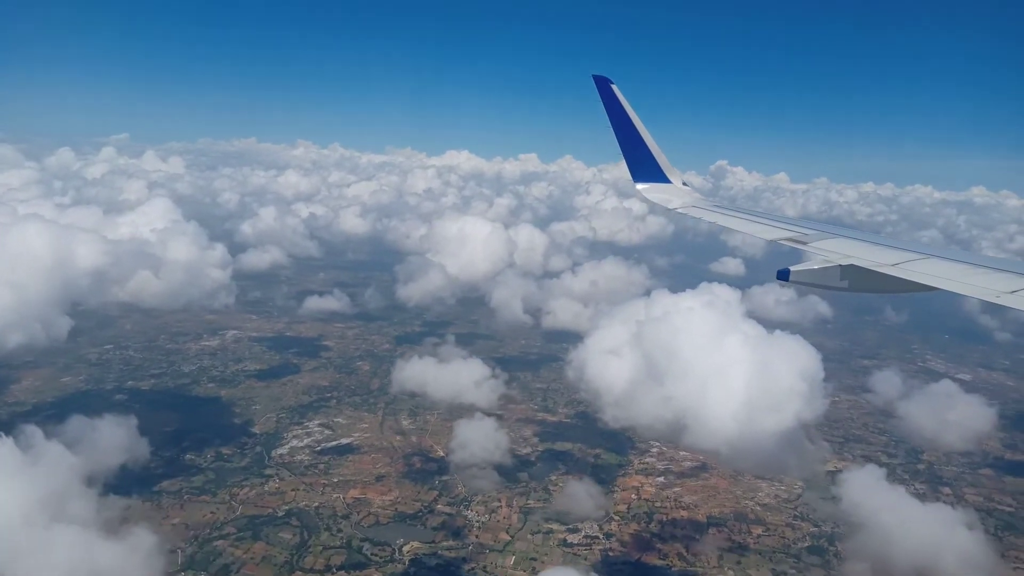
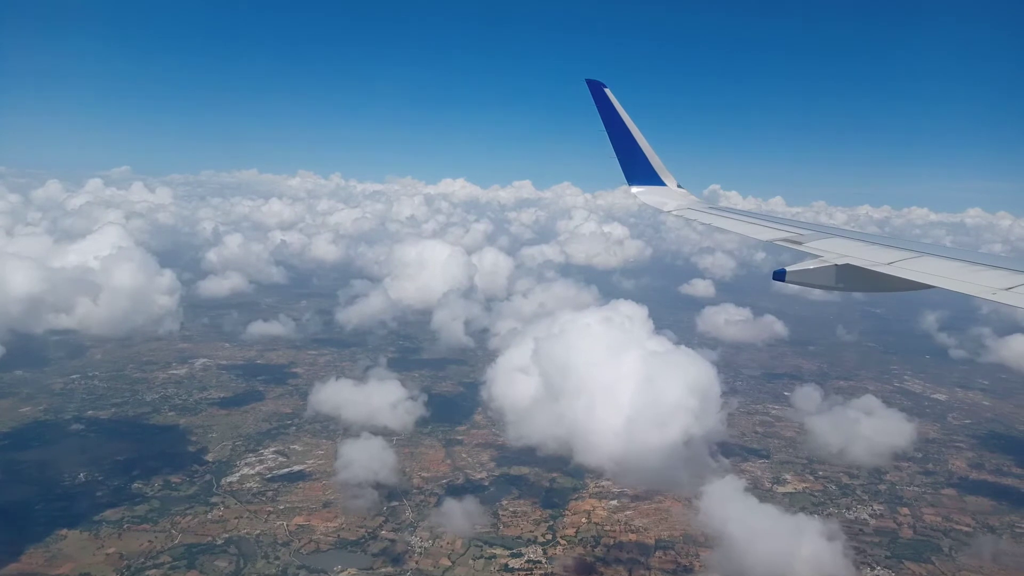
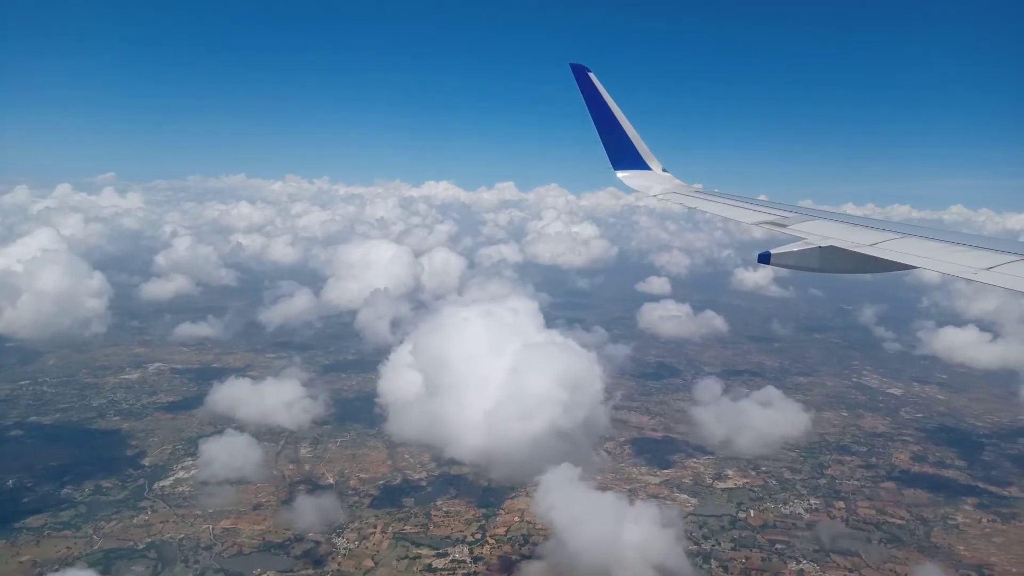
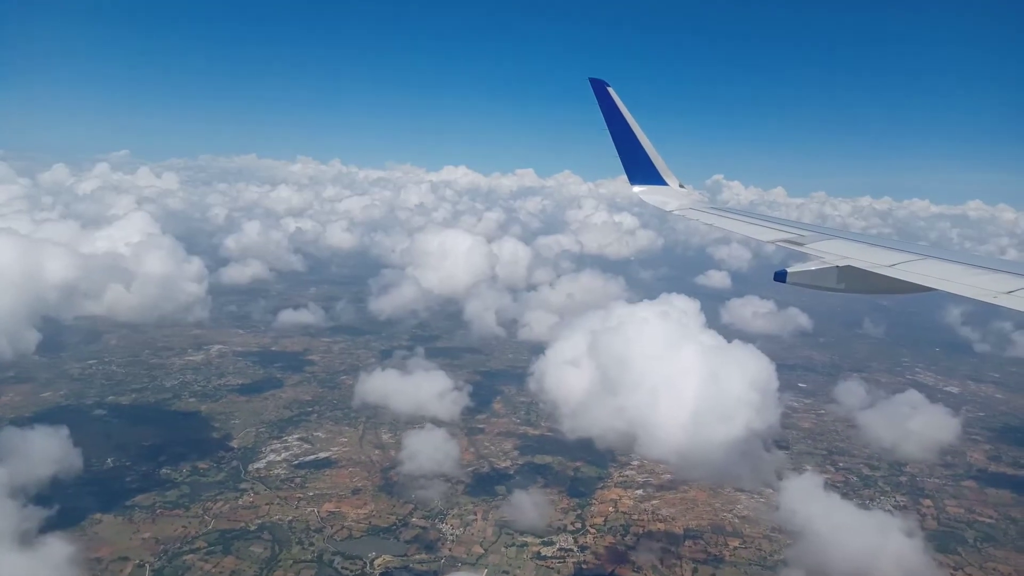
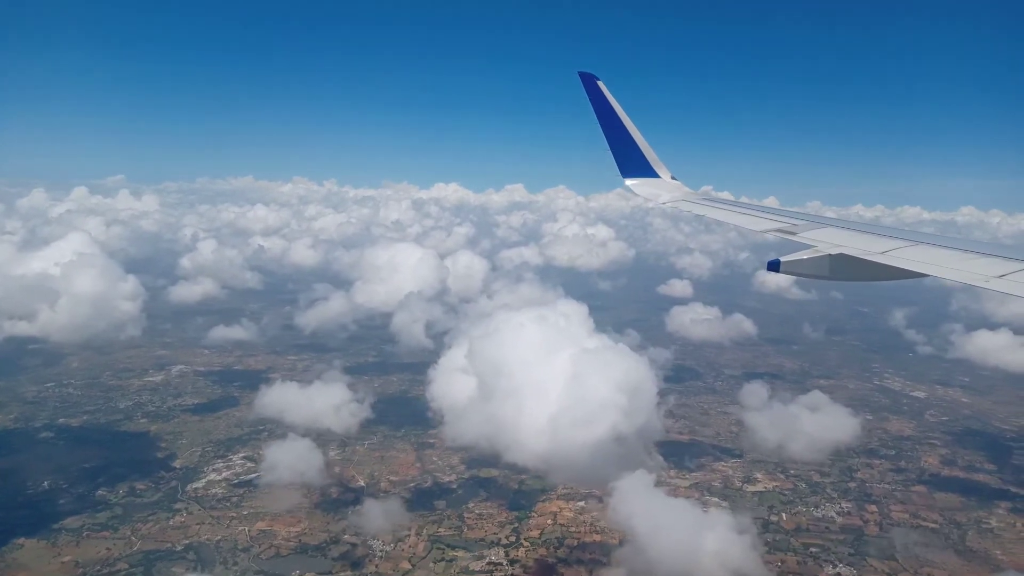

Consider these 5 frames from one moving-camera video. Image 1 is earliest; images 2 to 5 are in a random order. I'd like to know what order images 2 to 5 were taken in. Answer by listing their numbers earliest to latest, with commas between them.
4, 2, 5, 3
